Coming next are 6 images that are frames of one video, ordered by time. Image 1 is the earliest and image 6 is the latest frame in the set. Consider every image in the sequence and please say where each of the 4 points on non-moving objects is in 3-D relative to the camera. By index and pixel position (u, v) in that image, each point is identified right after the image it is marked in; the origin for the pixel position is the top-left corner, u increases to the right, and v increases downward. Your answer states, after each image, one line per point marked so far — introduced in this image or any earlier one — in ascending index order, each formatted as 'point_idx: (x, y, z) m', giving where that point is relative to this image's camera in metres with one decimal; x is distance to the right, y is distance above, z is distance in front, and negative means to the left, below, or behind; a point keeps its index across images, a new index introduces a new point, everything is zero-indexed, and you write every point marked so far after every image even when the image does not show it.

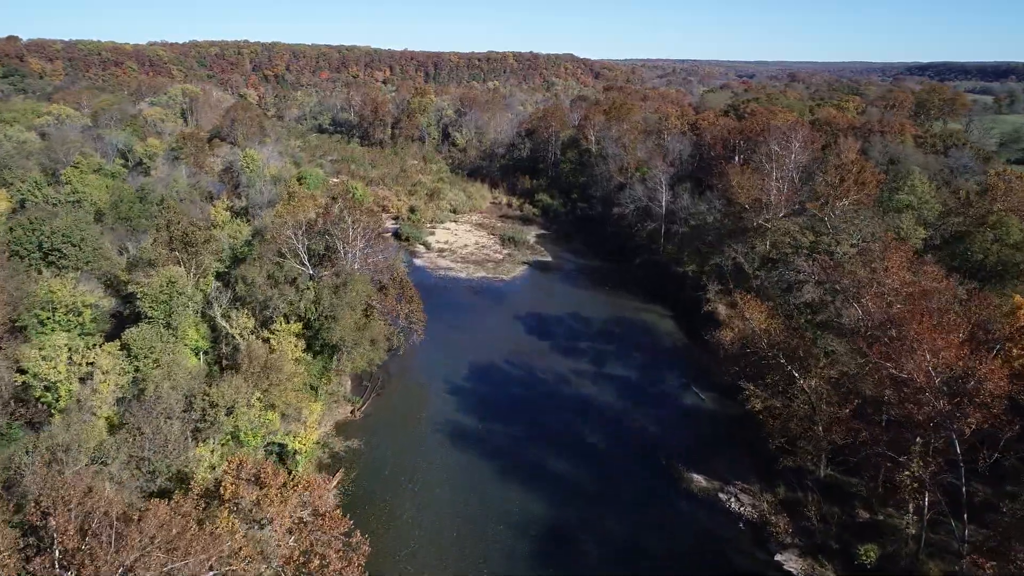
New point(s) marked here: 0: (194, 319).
0: (-8.8, -0.9, +19.7) m
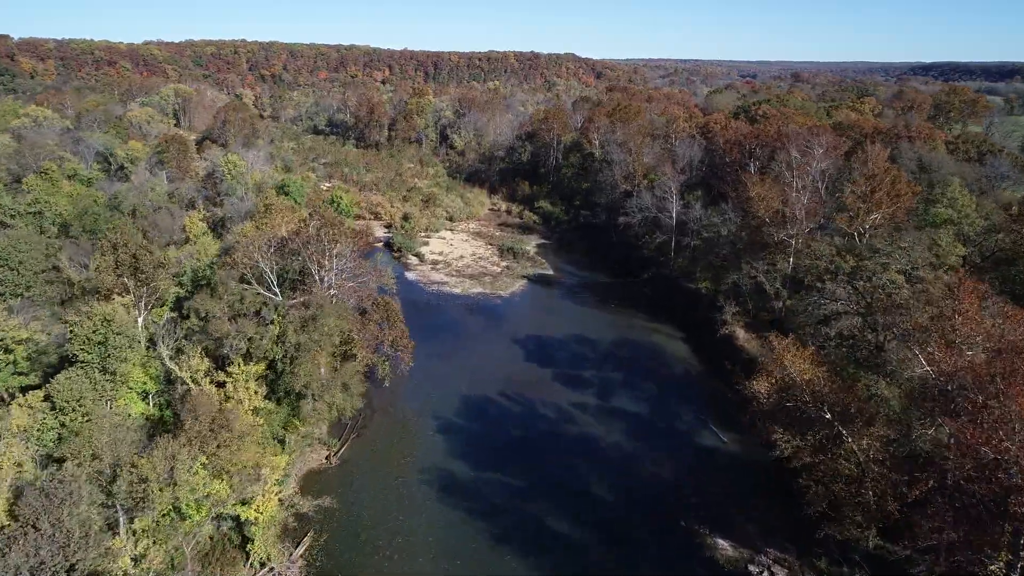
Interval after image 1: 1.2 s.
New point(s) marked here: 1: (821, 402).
0: (-8.9, -1.7, +16.9) m
1: (+6.8, -2.5, +15.5) m
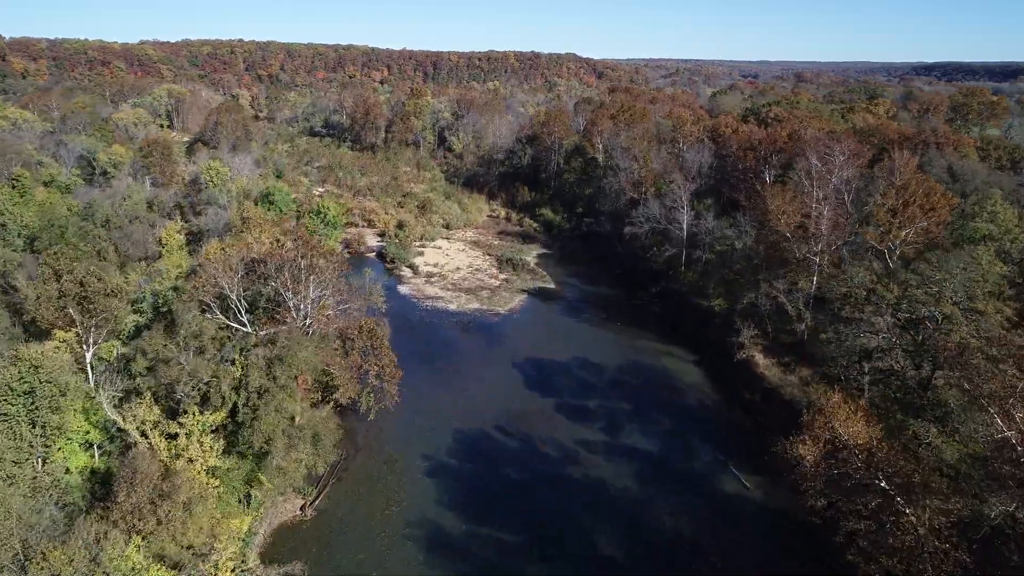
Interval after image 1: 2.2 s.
0: (-9.0, -2.5, +14.6) m
1: (+6.7, -3.3, +13.2) m
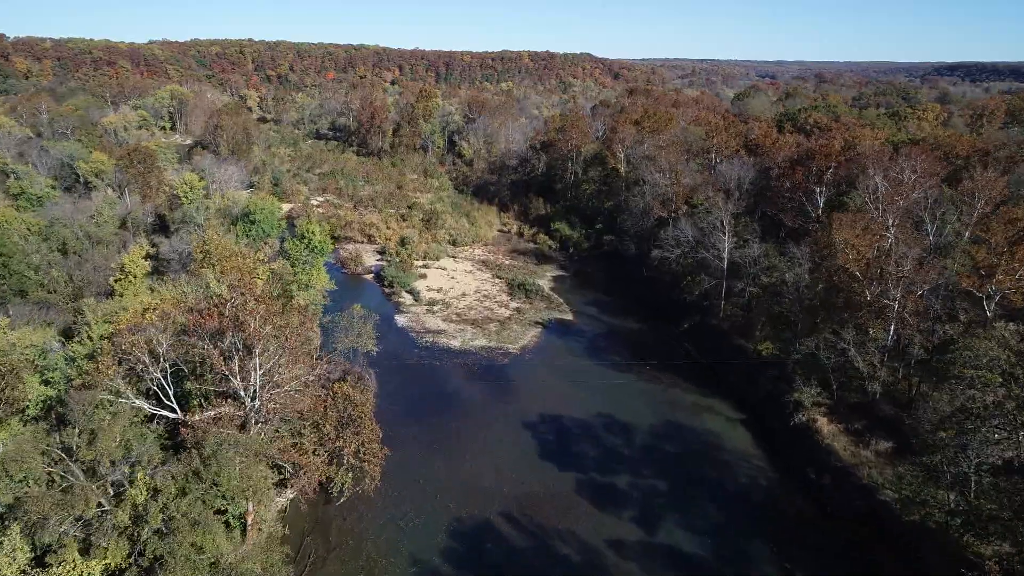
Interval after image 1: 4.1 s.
0: (-8.8, -3.9, +10.5) m
1: (+6.8, -4.8, +8.7) m
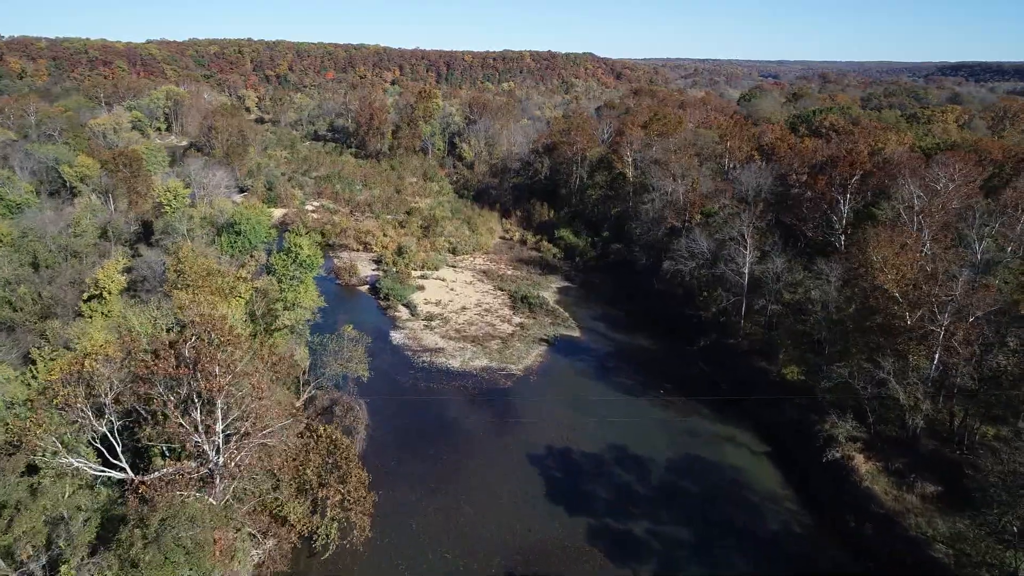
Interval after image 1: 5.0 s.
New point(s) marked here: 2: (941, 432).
0: (-8.7, -4.5, +8.5) m
1: (+6.9, -5.4, +6.7) m
2: (+11.6, -3.9, +19.1) m
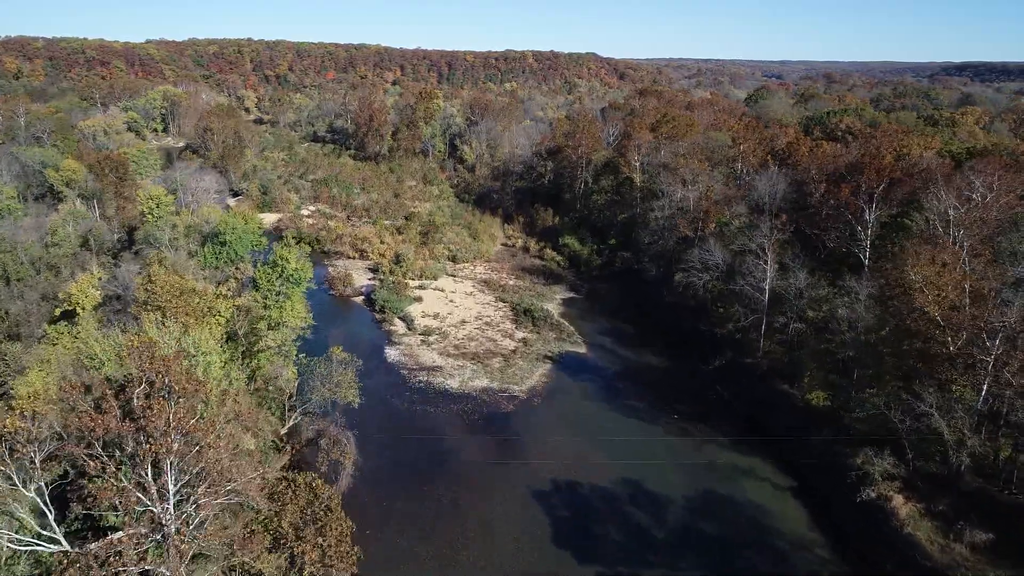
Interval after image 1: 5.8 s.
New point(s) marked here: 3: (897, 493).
0: (-8.7, -5.1, +6.7) m
1: (+6.9, -6.0, +4.9) m
2: (+11.7, -4.5, +17.3) m
3: (+9.6, -5.1, +17.7) m
